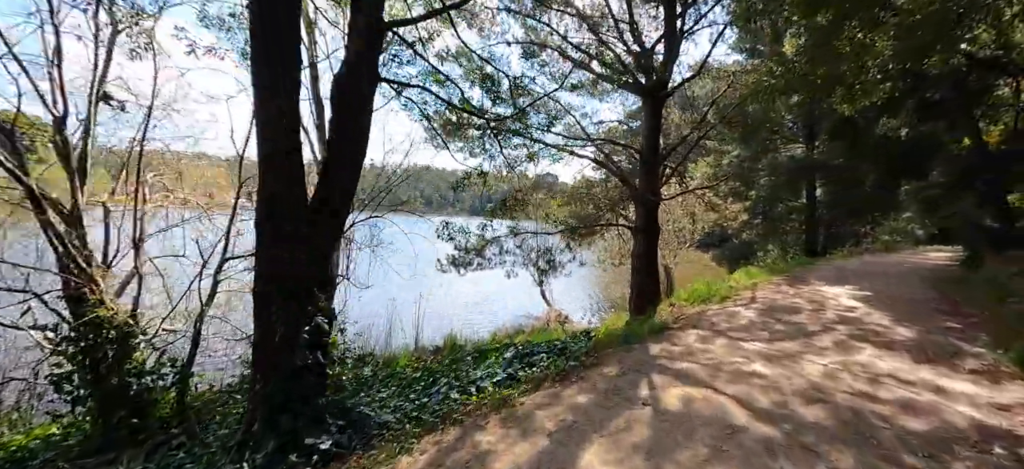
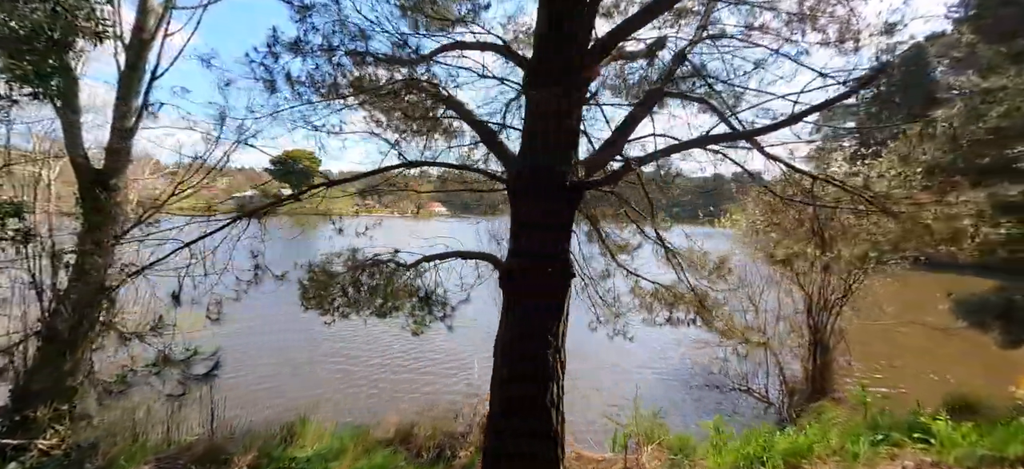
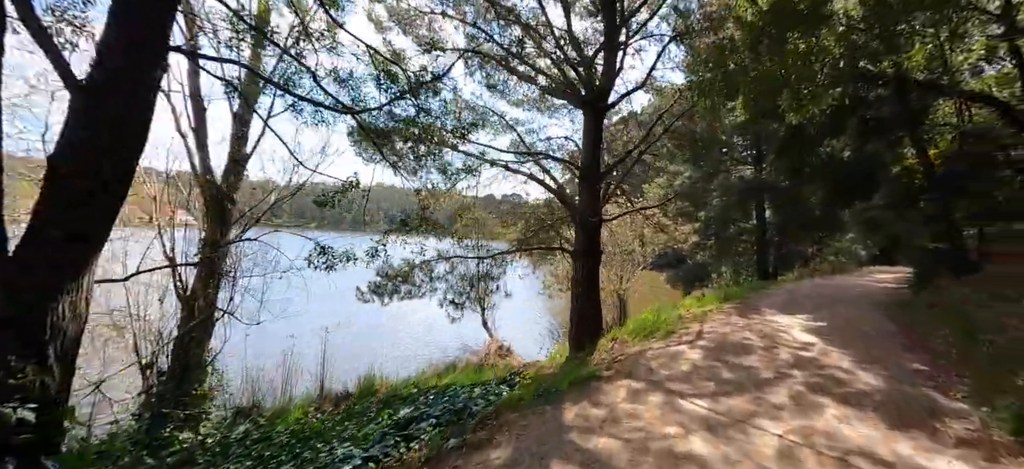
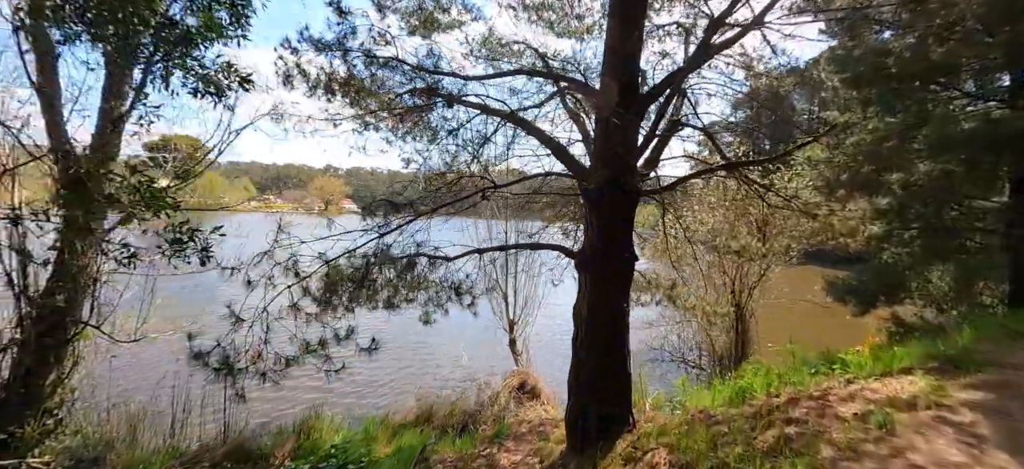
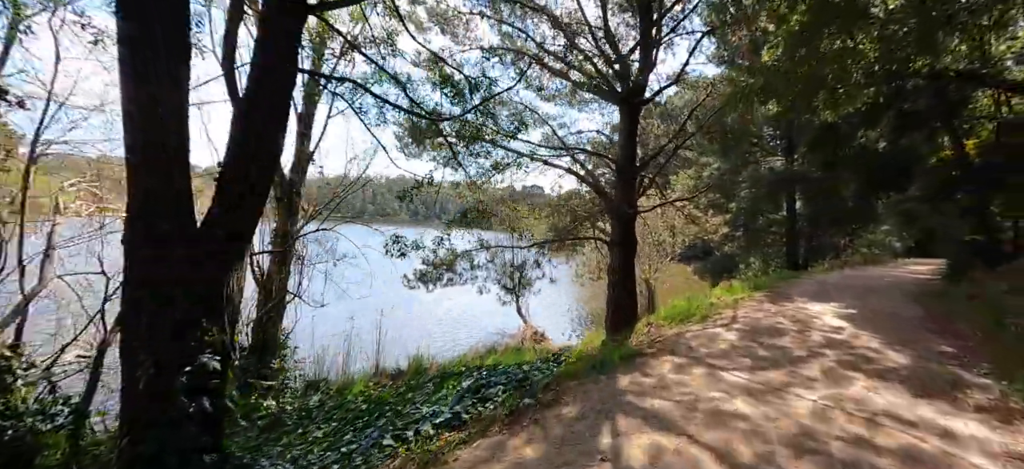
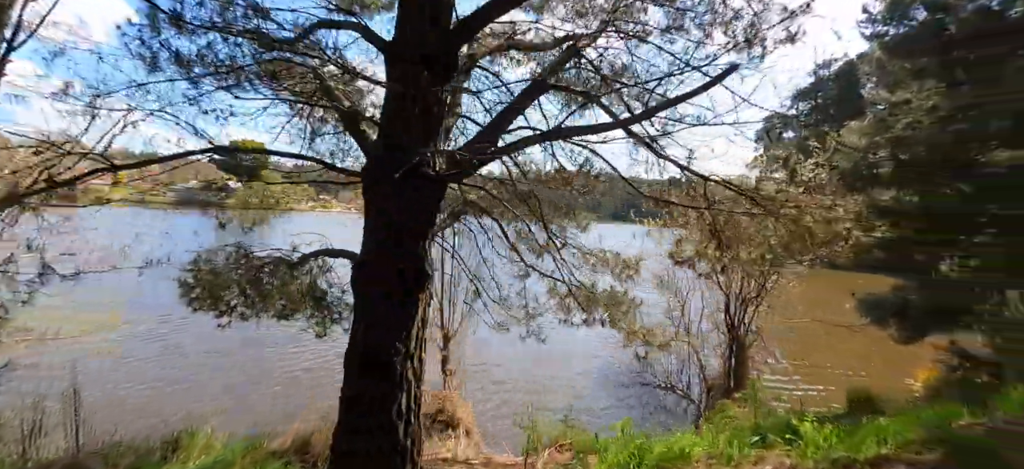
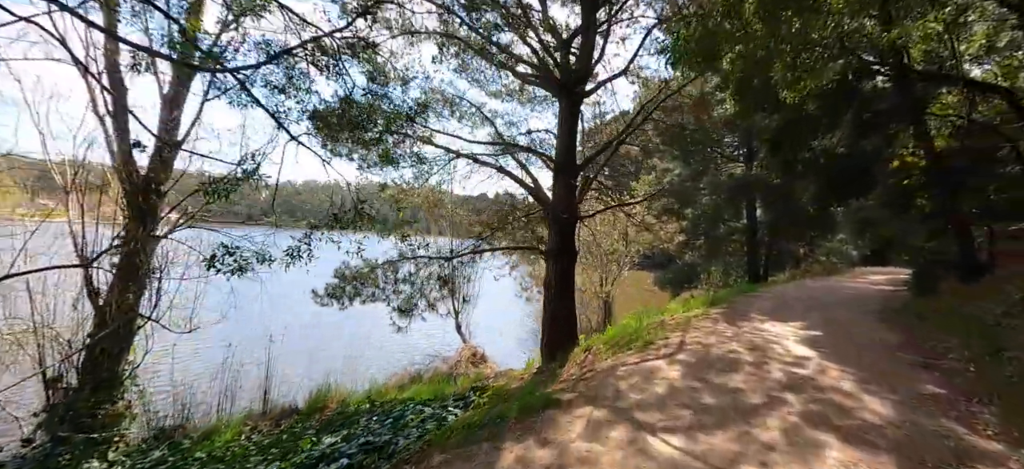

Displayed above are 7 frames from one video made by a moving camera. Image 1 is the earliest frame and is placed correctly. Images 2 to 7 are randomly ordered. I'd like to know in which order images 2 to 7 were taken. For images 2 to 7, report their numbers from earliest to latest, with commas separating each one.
5, 3, 7, 4, 2, 6
